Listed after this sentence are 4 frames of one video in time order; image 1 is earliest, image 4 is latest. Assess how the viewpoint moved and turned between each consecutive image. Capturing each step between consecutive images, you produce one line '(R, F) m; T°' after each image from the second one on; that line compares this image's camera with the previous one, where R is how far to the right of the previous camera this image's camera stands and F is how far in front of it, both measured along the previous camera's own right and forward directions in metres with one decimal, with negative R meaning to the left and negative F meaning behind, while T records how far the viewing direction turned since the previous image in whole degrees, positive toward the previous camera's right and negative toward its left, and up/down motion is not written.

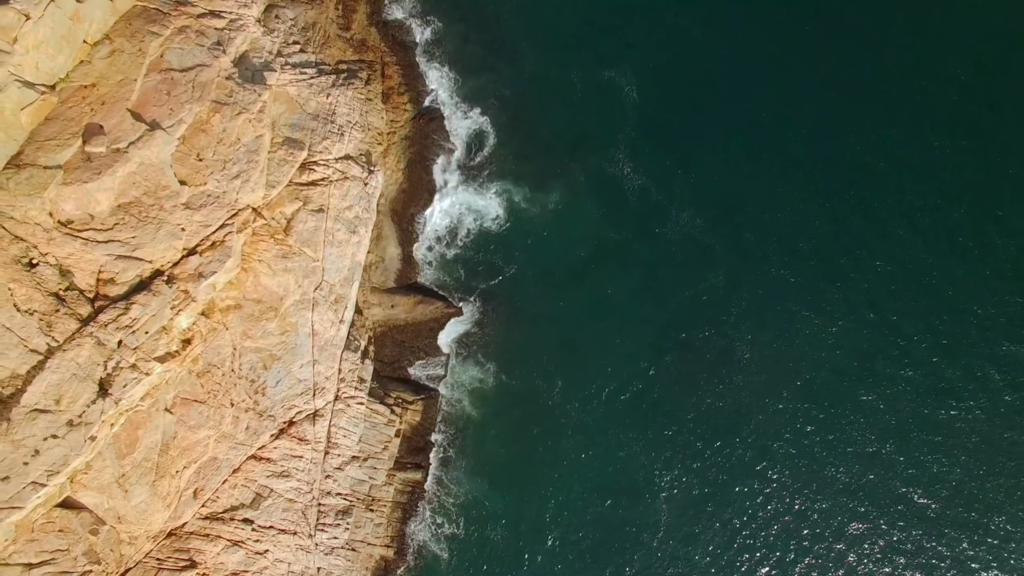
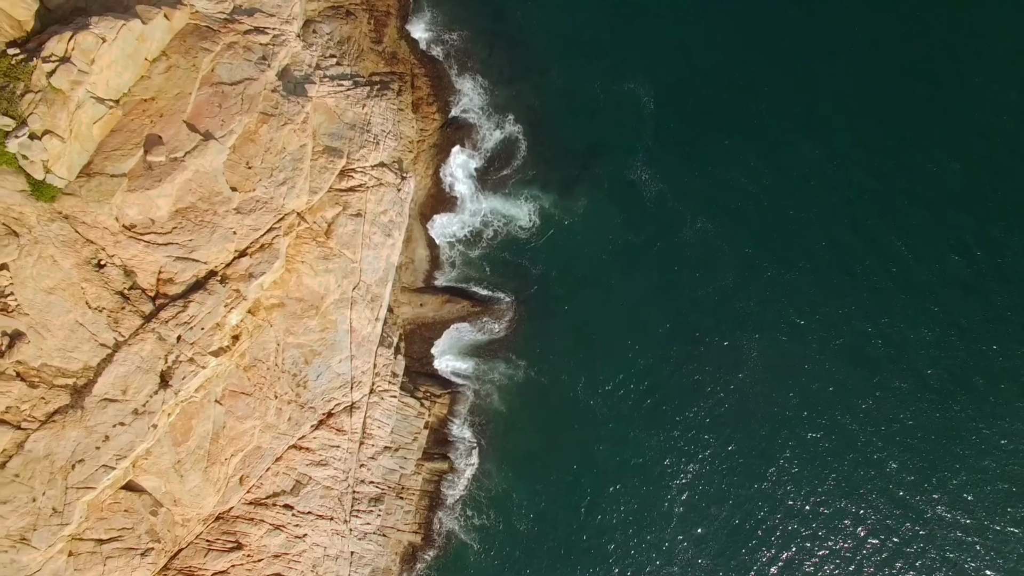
(-1.4, -2.3) m; 0°
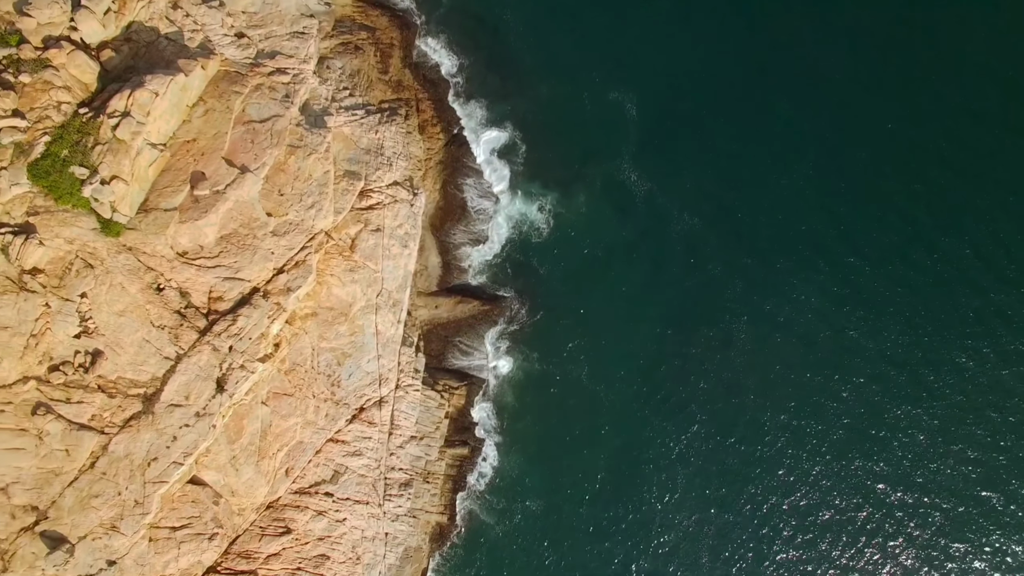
(-0.4, -4.4) m; 0°
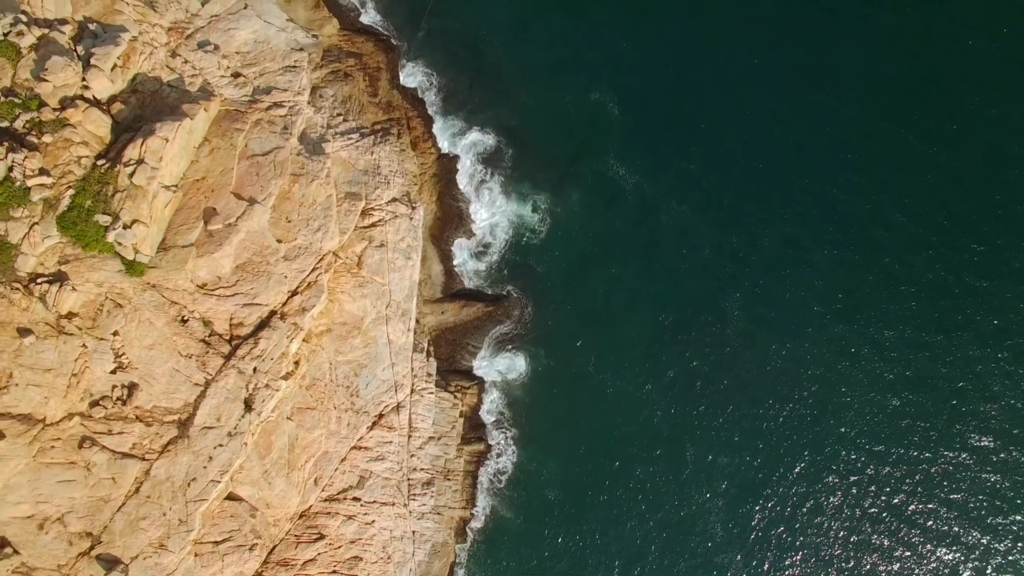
(0.0, -2.2) m; 0°
